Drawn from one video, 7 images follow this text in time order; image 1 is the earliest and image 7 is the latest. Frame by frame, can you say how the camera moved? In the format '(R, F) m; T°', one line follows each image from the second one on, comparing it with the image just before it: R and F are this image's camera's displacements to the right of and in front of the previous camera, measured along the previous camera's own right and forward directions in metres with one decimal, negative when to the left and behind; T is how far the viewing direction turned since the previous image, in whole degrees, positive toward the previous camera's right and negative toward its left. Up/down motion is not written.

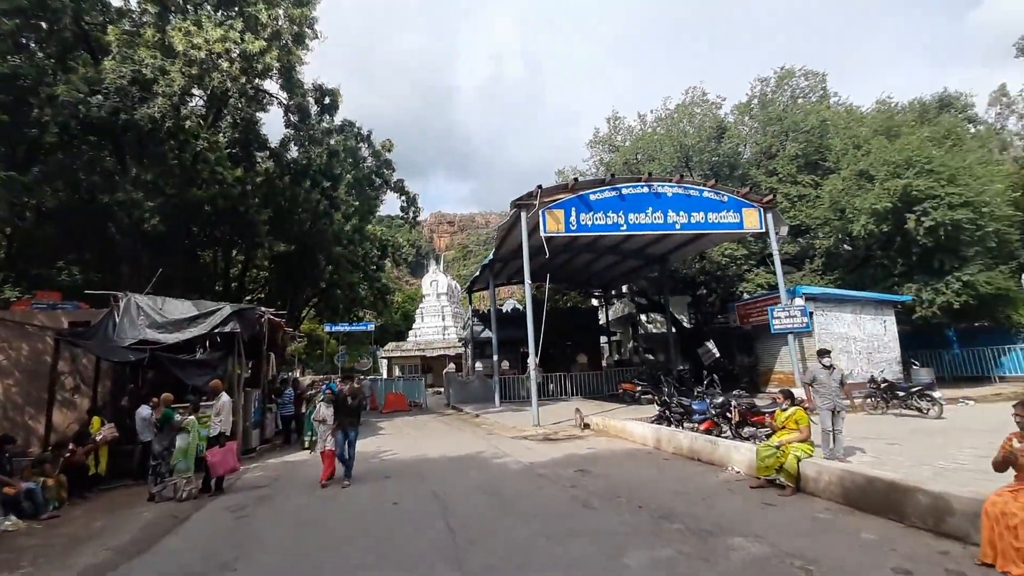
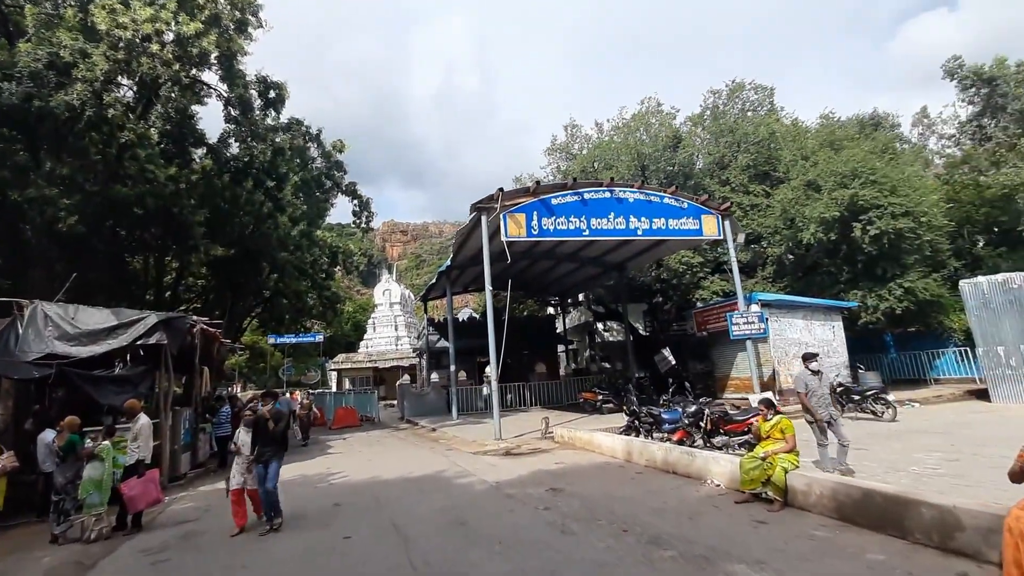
(-0.2, +0.6) m; +5°
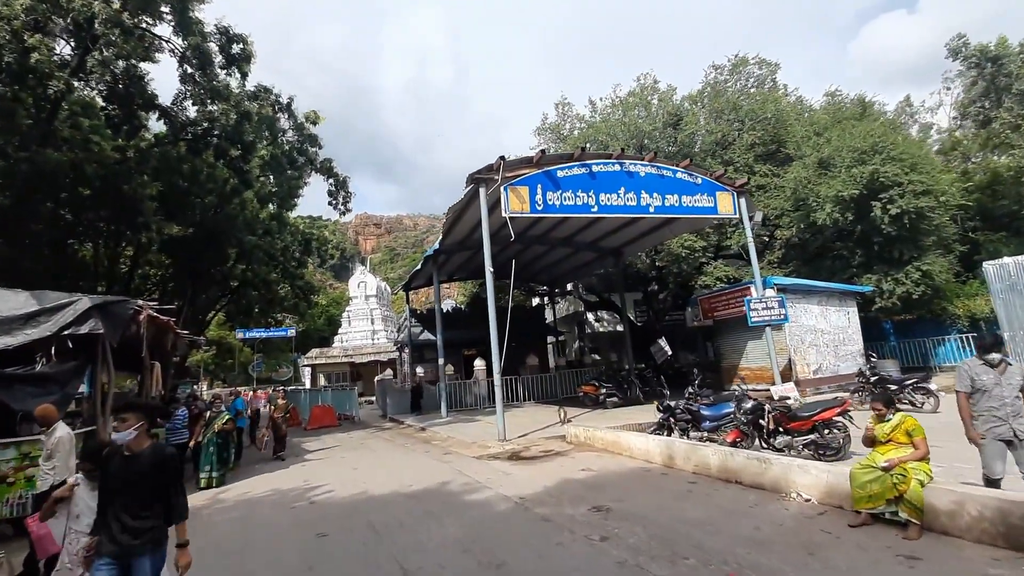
(-0.6, +1.5) m; +3°
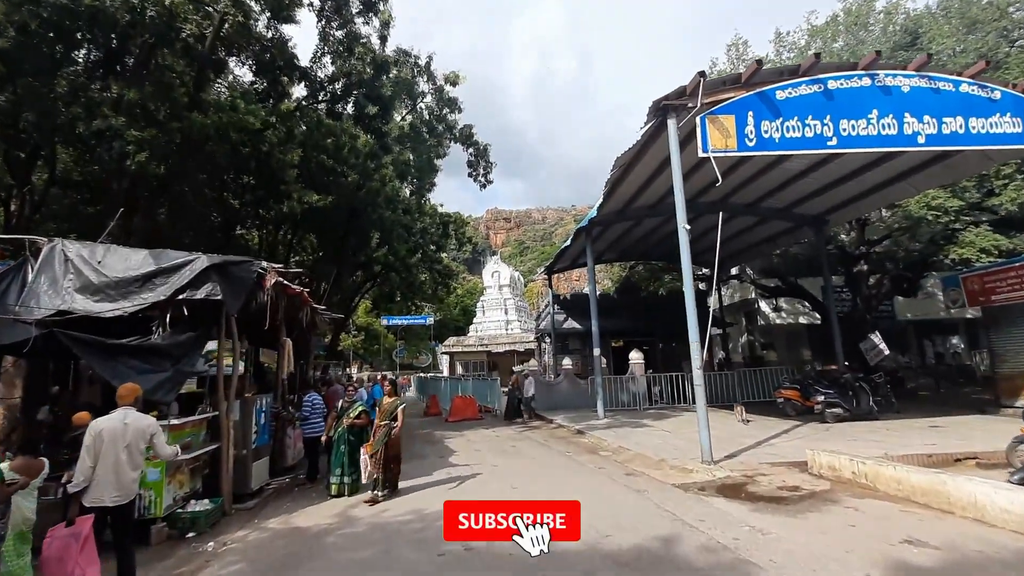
(-1.2, +2.5) m; -14°
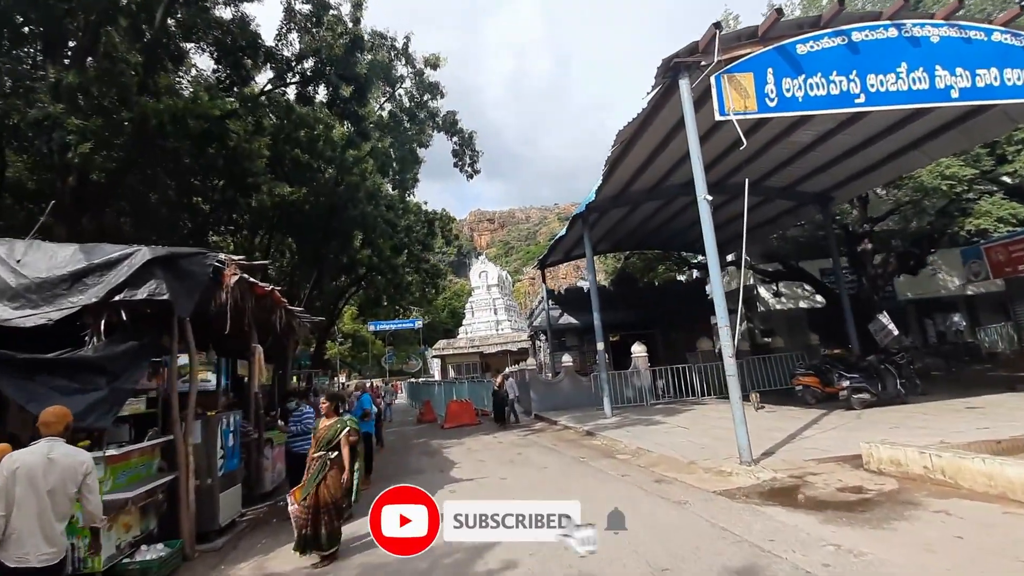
(-0.2, +1.0) m; +2°
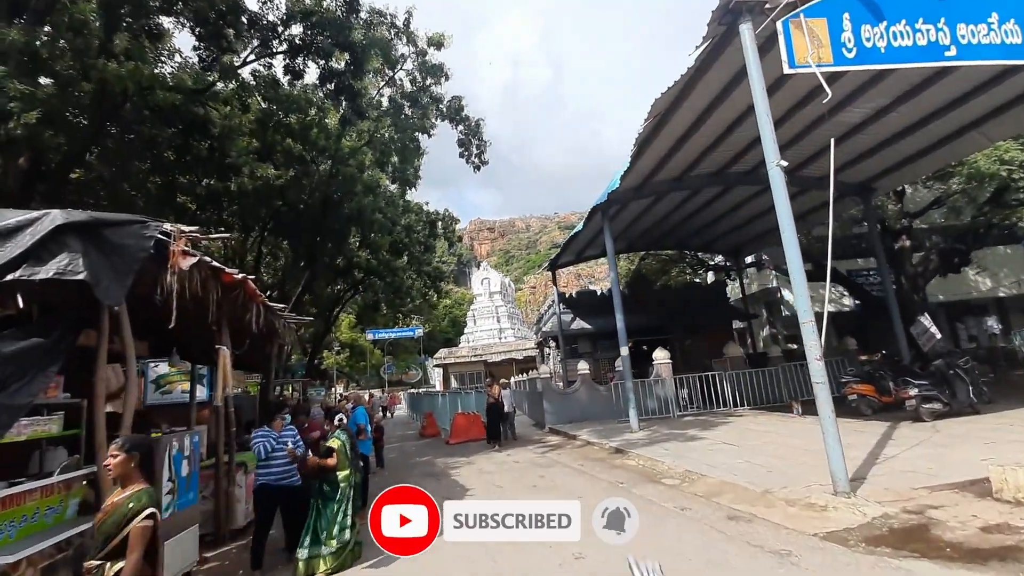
(-0.3, +1.4) m; 0°
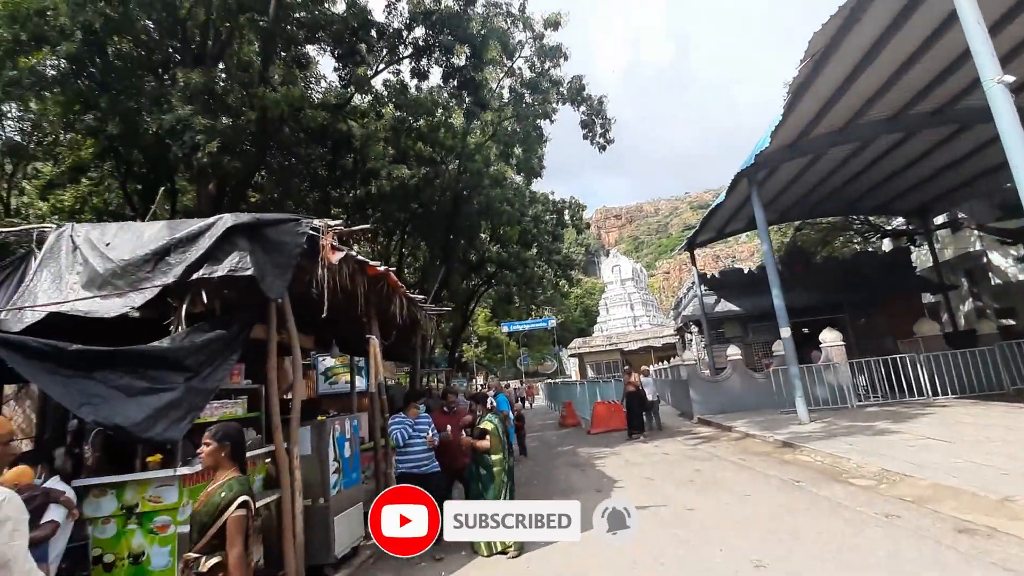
(-0.1, +0.3) m; -15°
